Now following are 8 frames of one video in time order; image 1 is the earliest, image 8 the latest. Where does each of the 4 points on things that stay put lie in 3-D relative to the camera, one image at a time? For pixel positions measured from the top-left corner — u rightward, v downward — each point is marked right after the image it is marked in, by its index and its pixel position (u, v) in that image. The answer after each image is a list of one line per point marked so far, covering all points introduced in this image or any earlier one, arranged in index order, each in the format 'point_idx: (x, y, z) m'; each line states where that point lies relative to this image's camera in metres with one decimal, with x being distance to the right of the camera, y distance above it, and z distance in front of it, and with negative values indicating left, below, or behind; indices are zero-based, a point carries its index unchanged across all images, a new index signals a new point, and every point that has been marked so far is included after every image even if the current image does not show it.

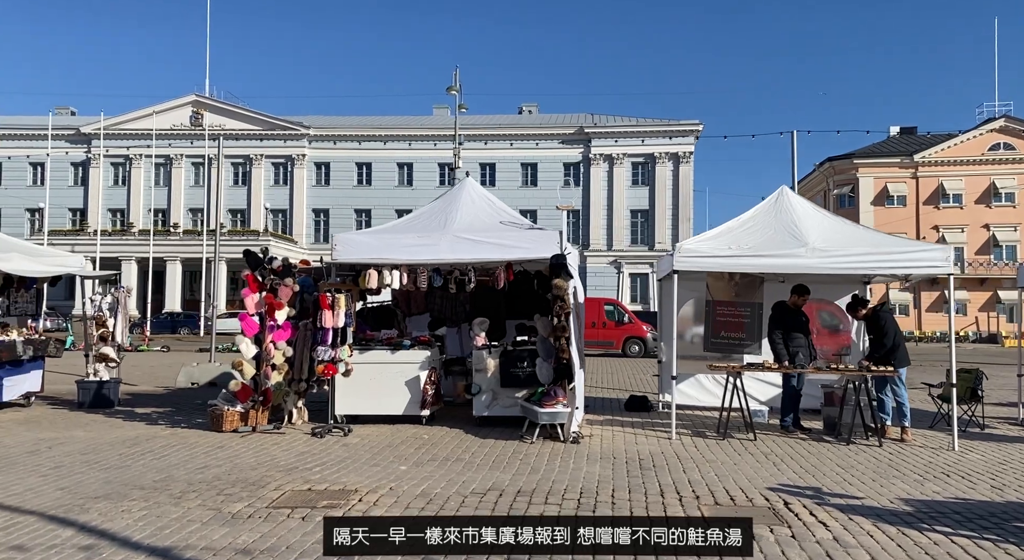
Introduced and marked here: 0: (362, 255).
0: (-2.0, +0.3, +9.5) m
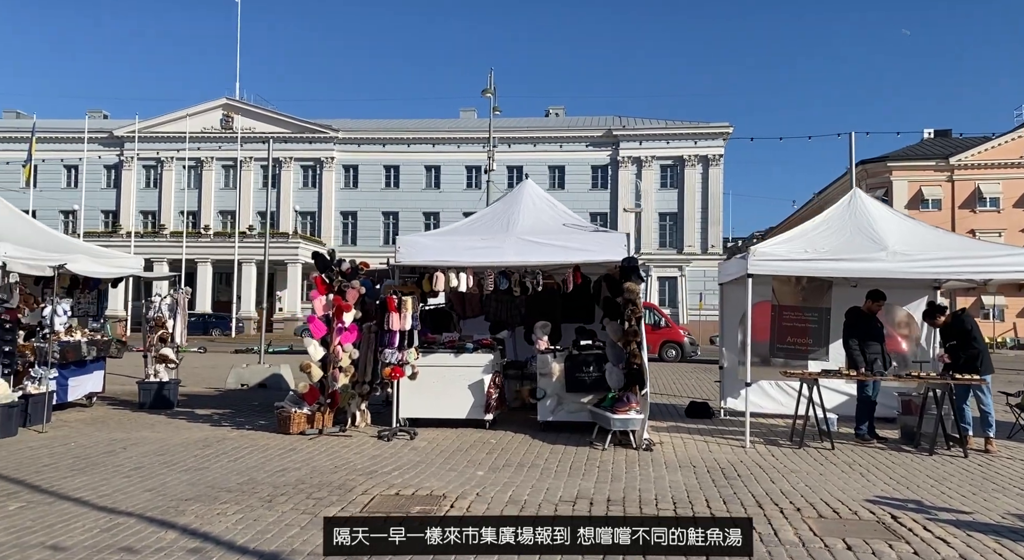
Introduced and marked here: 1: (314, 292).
0: (-1.2, +0.3, +9.5) m
1: (-2.5, -0.1, +9.2) m
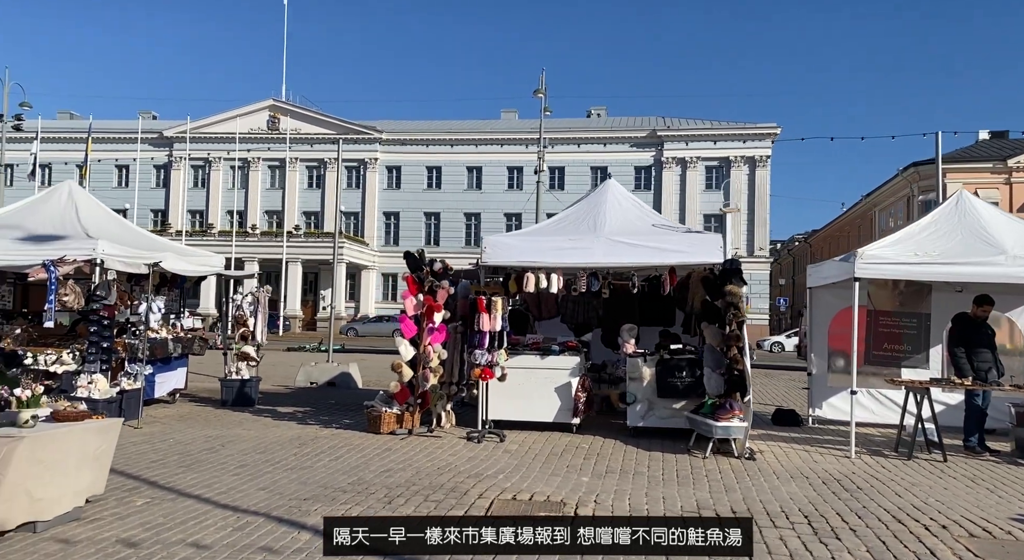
0: (0.0, +0.3, +9.4) m
1: (-1.3, -0.1, +9.2) m
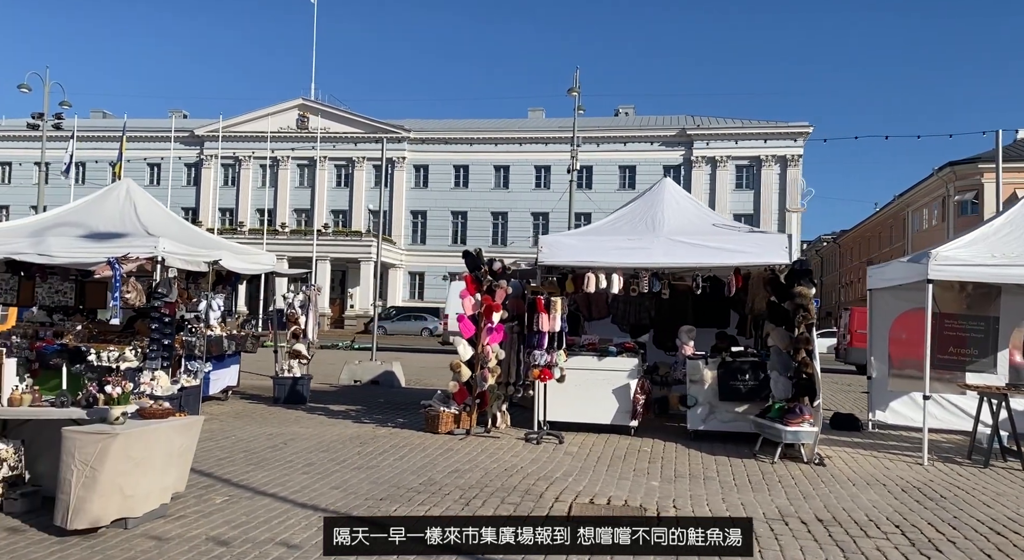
0: (+0.7, +0.3, +9.3) m
1: (-0.6, -0.1, +9.1) m
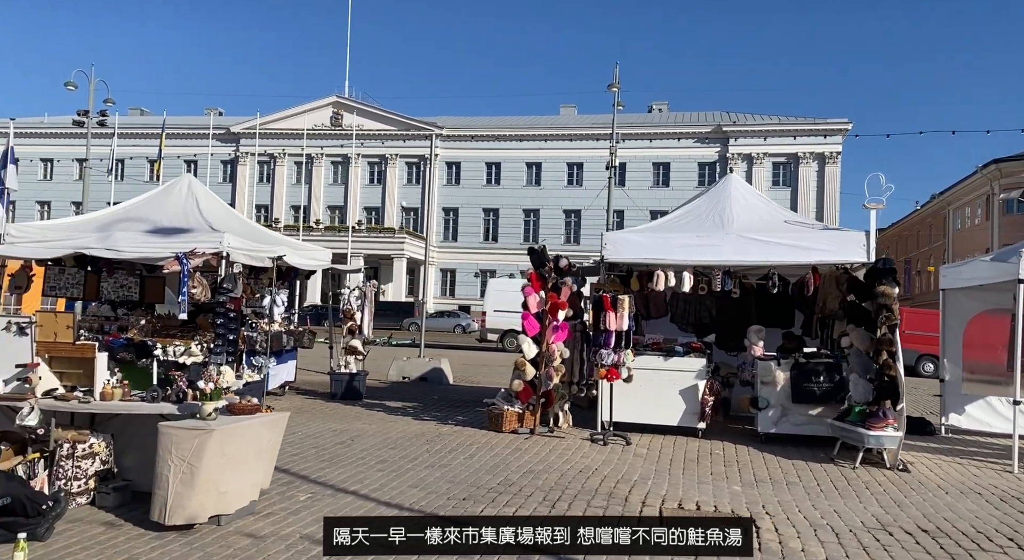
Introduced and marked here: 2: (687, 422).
0: (+1.6, +0.3, +9.1) m
1: (+0.2, -0.1, +9.0) m
2: (+2.2, -1.8, +9.1) m
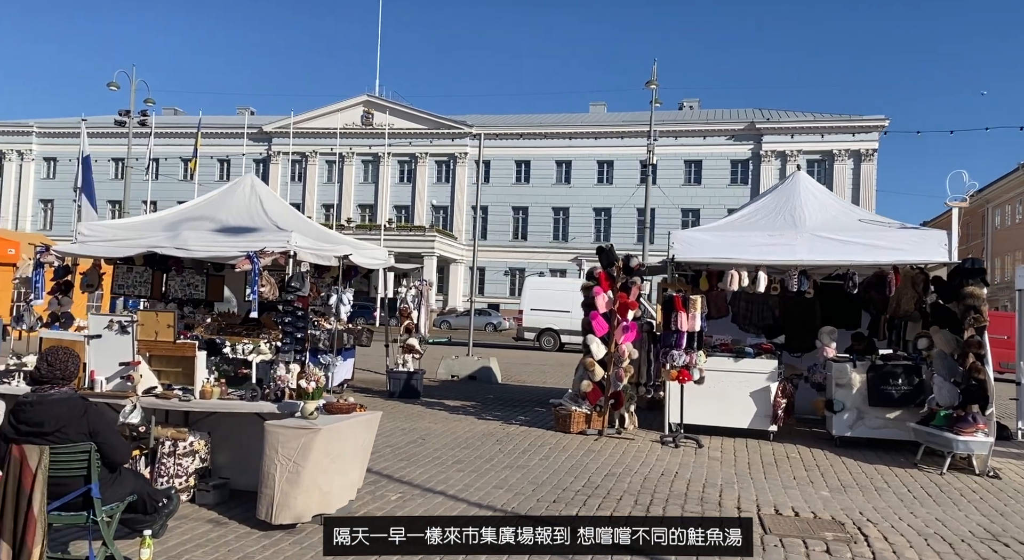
0: (+2.4, +0.3, +9.0) m
1: (+1.1, -0.1, +8.9) m
2: (+3.0, -1.8, +9.0) m
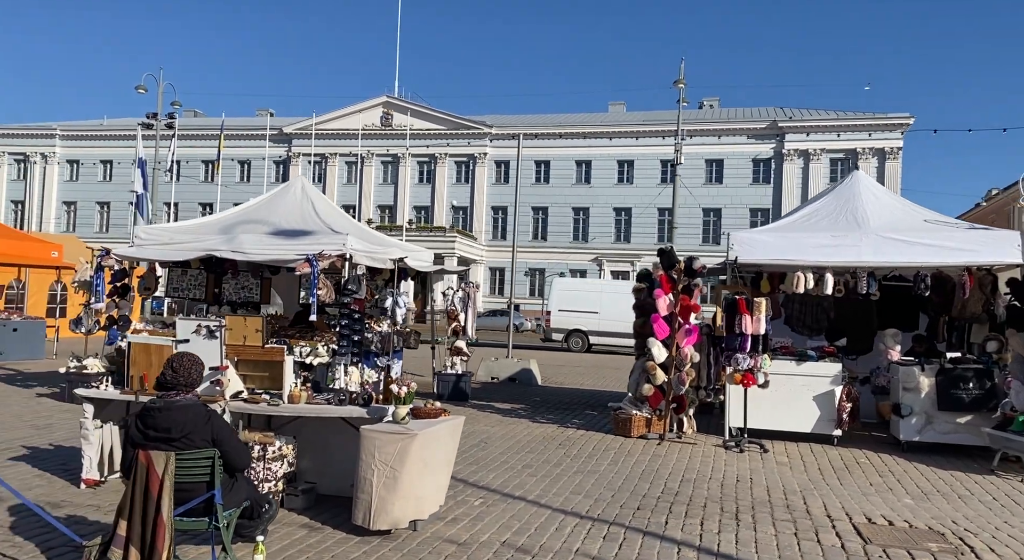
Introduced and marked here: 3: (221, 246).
0: (+3.1, +0.3, +8.9) m
1: (+1.8, -0.1, +8.8) m
2: (+3.7, -1.8, +8.8) m
3: (-3.9, +0.5, +10.0) m
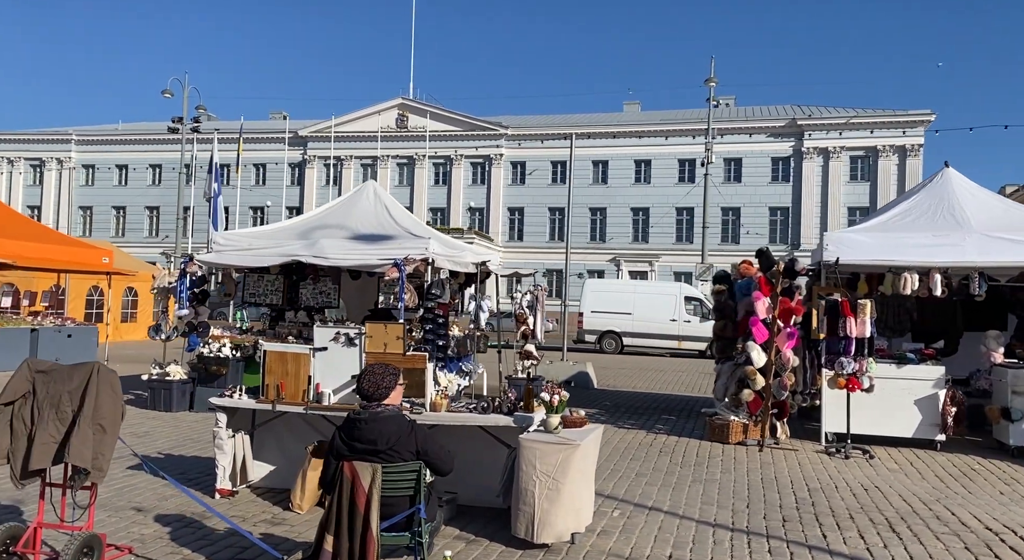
0: (+4.2, +0.3, +8.7) m
1: (+2.9, -0.2, +8.6) m
2: (+4.9, -1.8, +8.6) m
3: (-2.8, +0.4, +9.9) m
